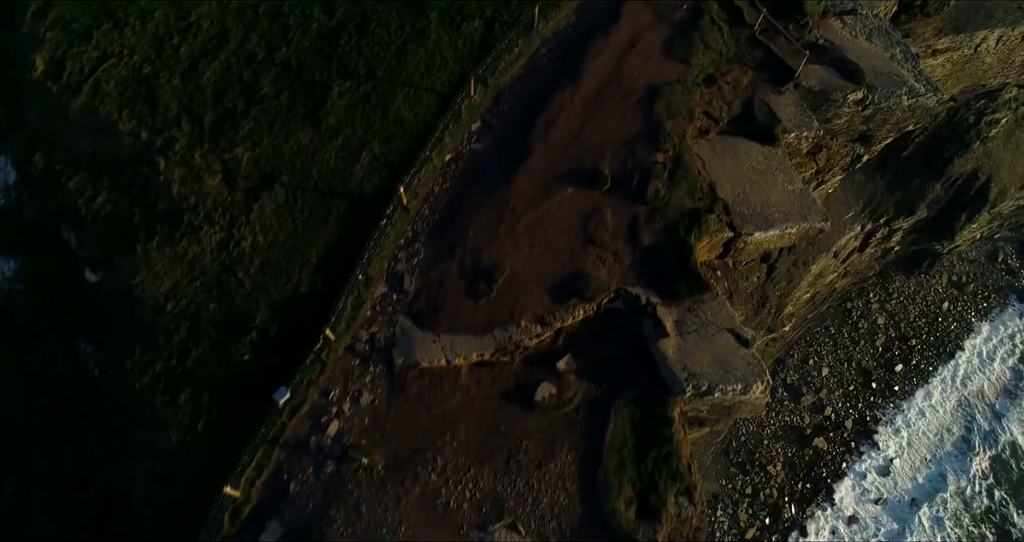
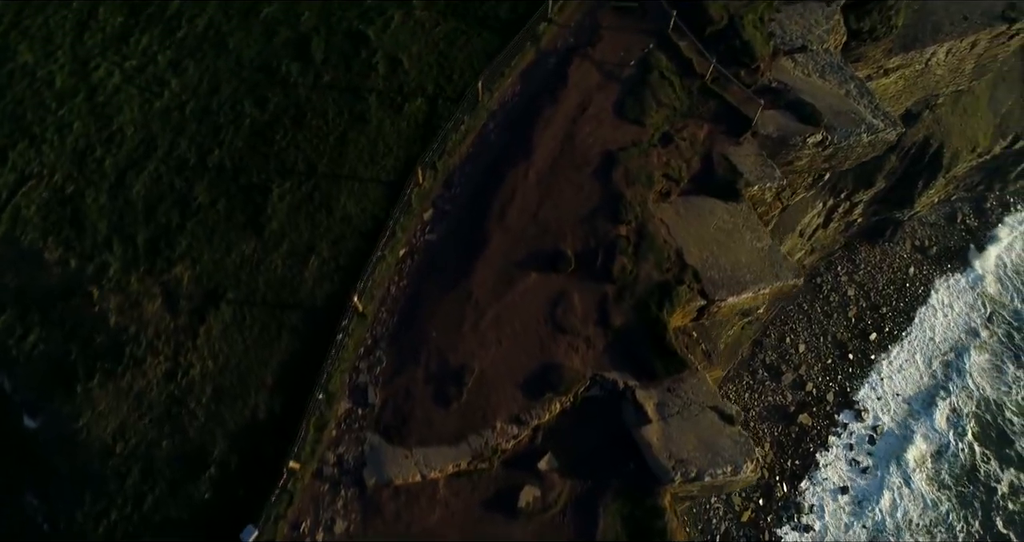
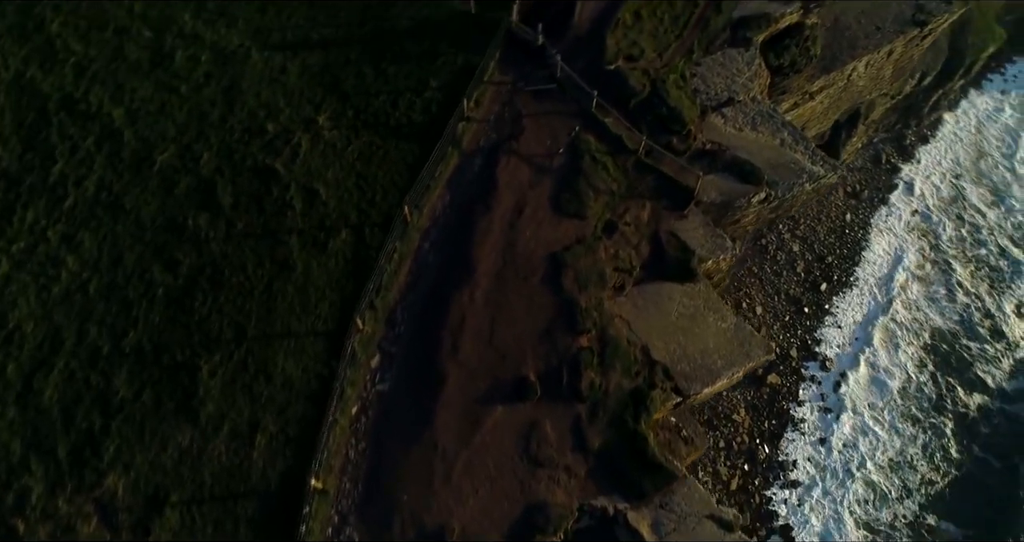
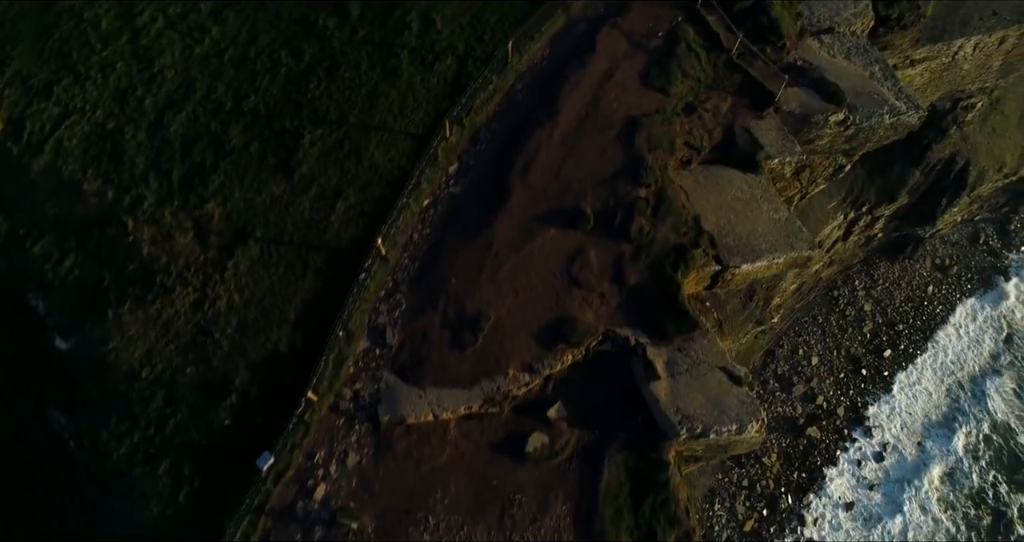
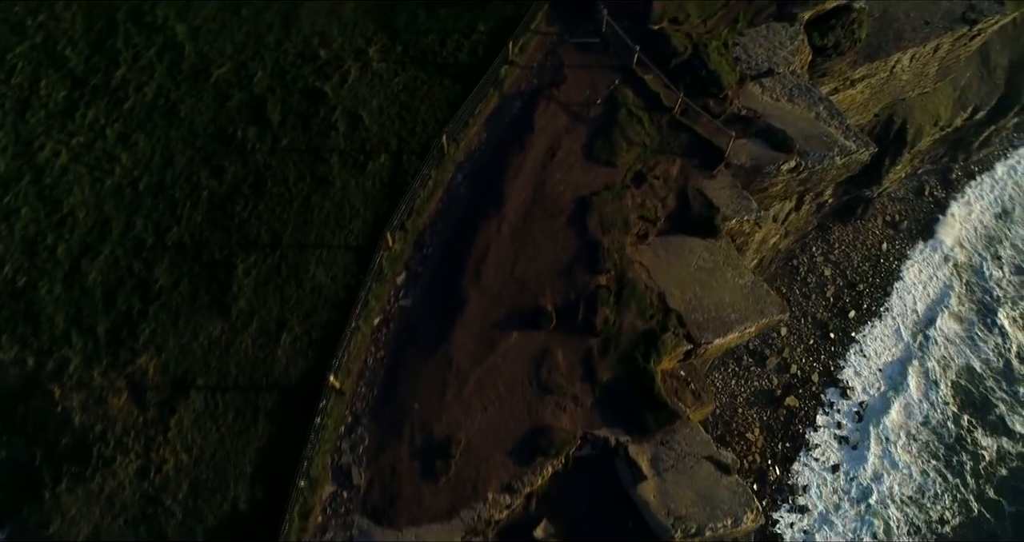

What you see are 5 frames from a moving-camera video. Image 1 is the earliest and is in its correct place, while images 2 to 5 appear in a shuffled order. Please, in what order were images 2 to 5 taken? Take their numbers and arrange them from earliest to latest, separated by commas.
4, 2, 5, 3
